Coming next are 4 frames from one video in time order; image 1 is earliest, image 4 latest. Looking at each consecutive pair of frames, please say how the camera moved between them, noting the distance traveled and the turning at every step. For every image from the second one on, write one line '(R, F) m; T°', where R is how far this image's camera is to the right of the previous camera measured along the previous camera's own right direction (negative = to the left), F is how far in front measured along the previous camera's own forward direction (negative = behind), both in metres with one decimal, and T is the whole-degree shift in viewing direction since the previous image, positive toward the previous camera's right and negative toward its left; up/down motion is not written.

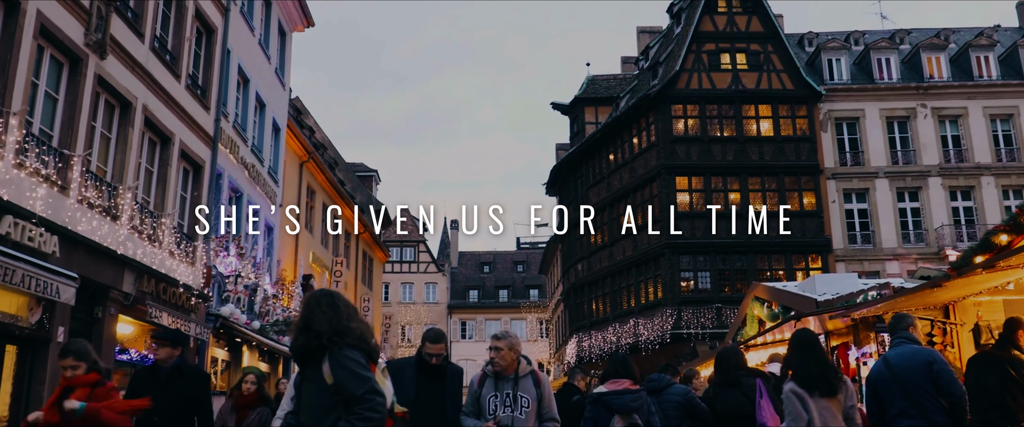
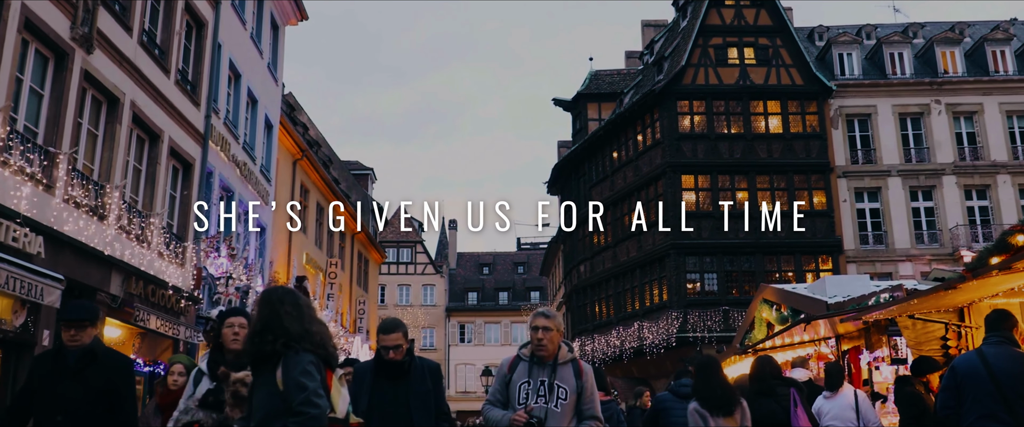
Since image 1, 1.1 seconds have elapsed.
(0.0, +0.7) m; 0°
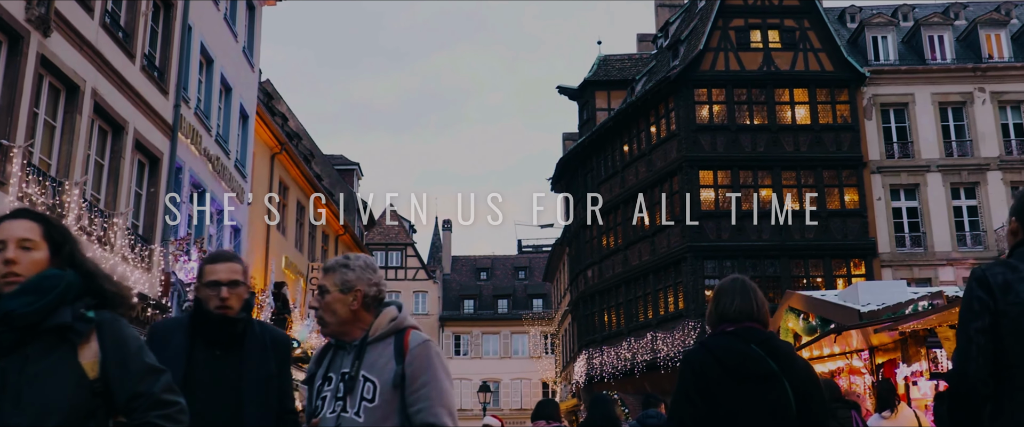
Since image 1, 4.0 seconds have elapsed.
(+0.1, +1.9) m; 0°
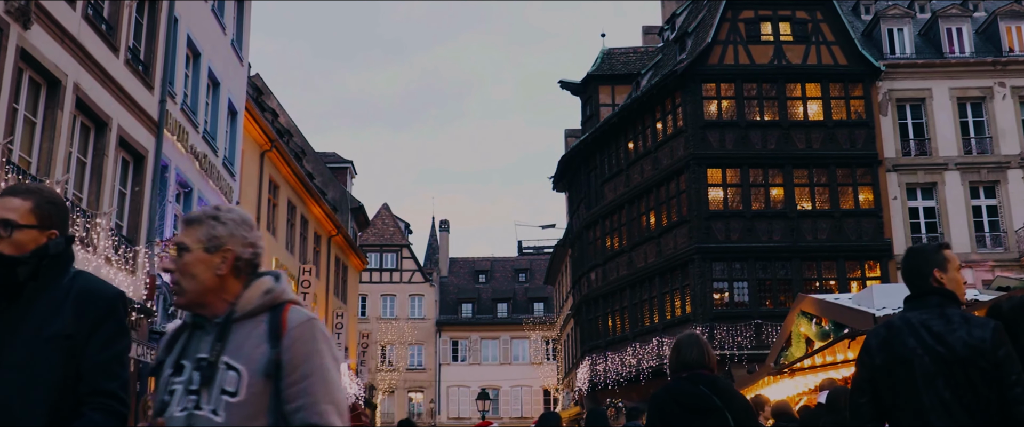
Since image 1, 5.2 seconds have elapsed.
(0.0, +0.8) m; 0°
